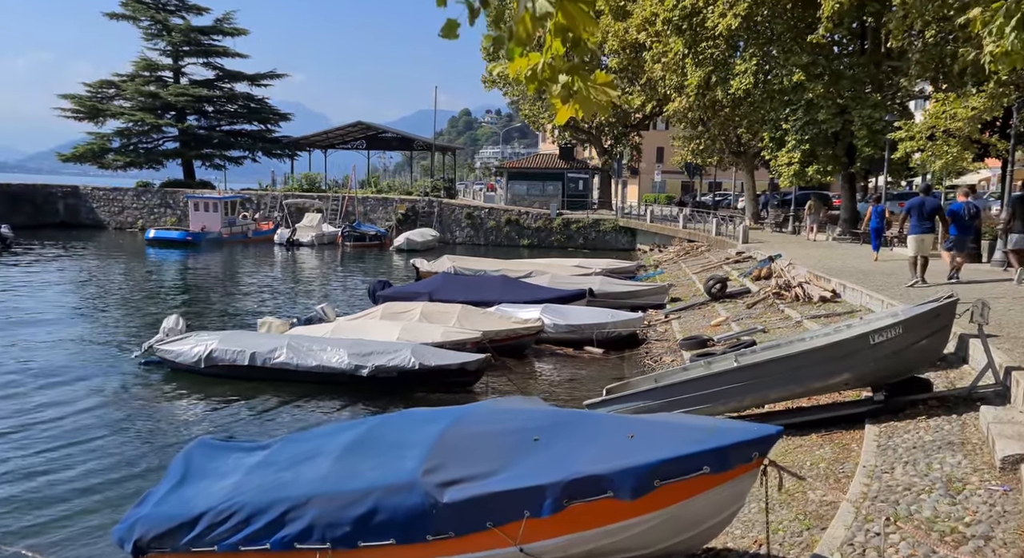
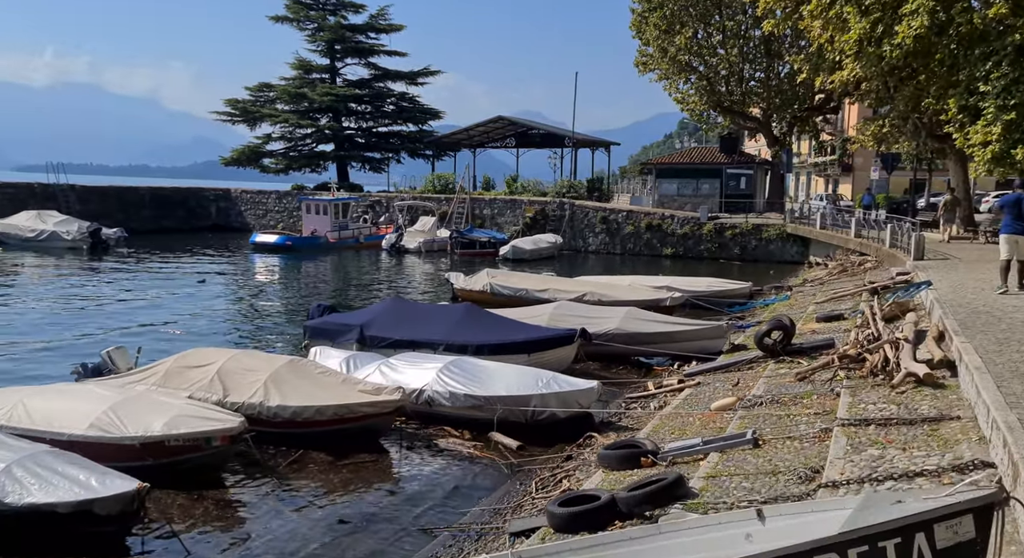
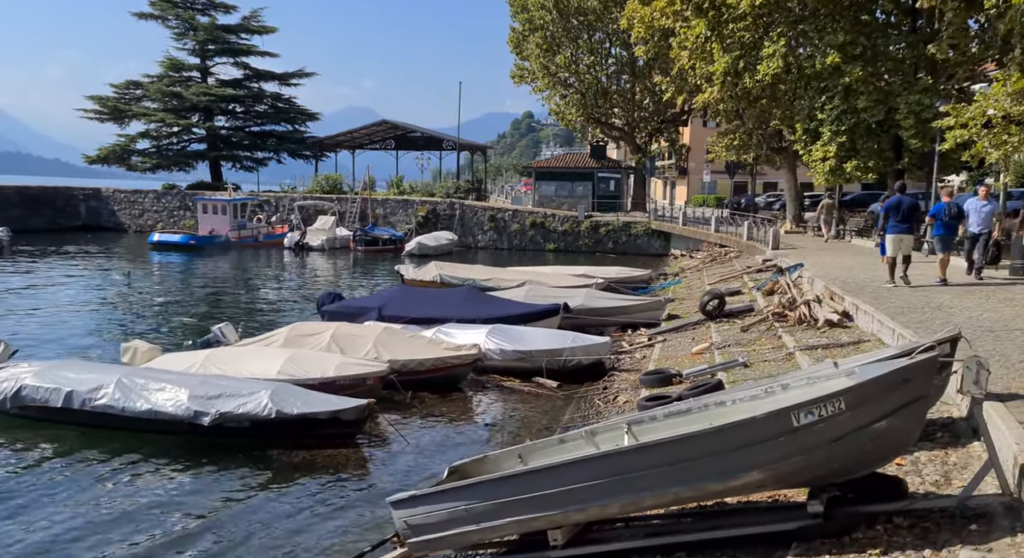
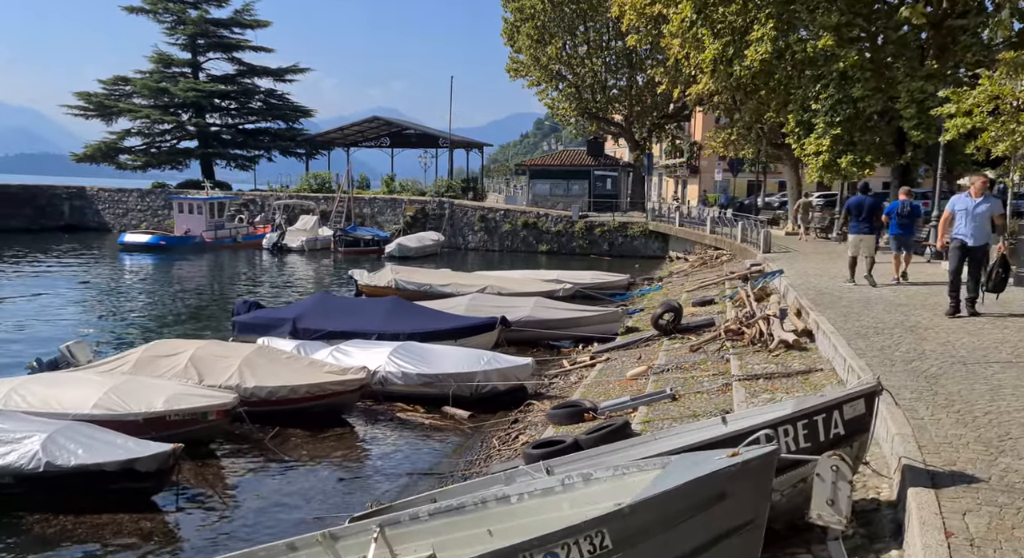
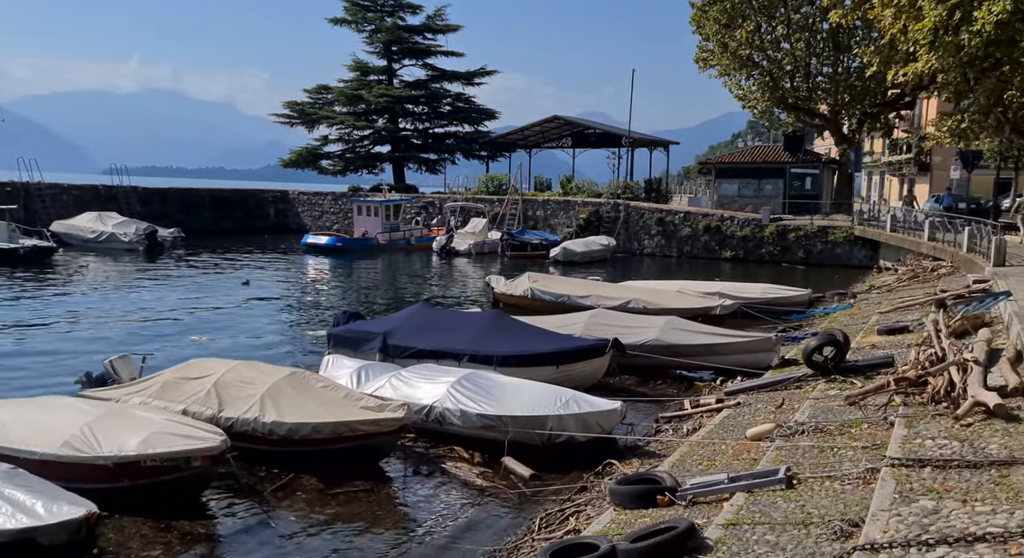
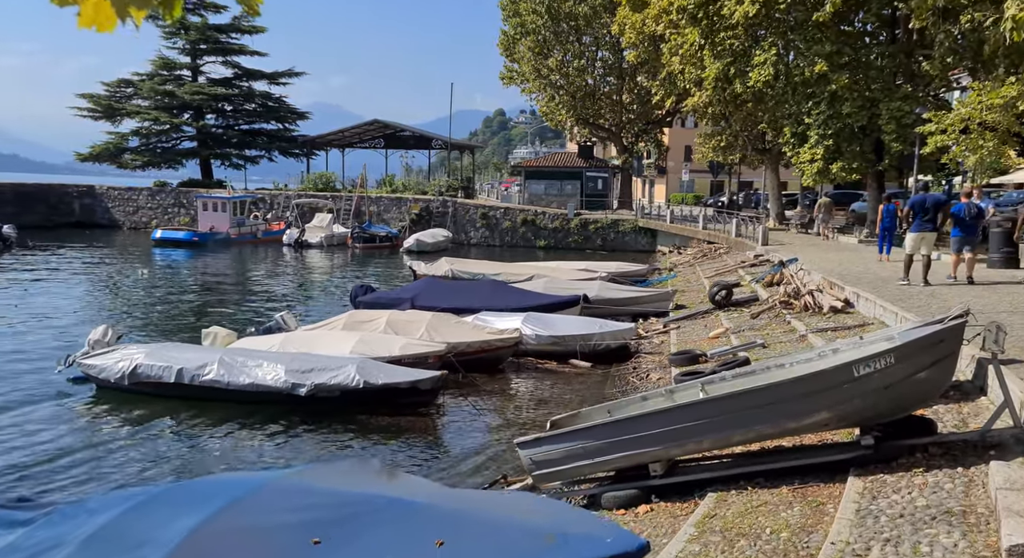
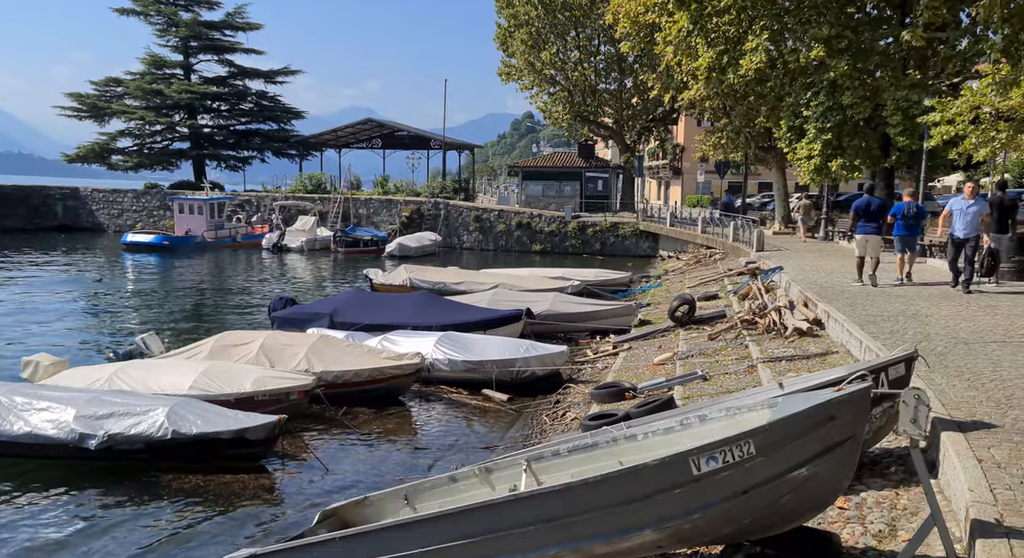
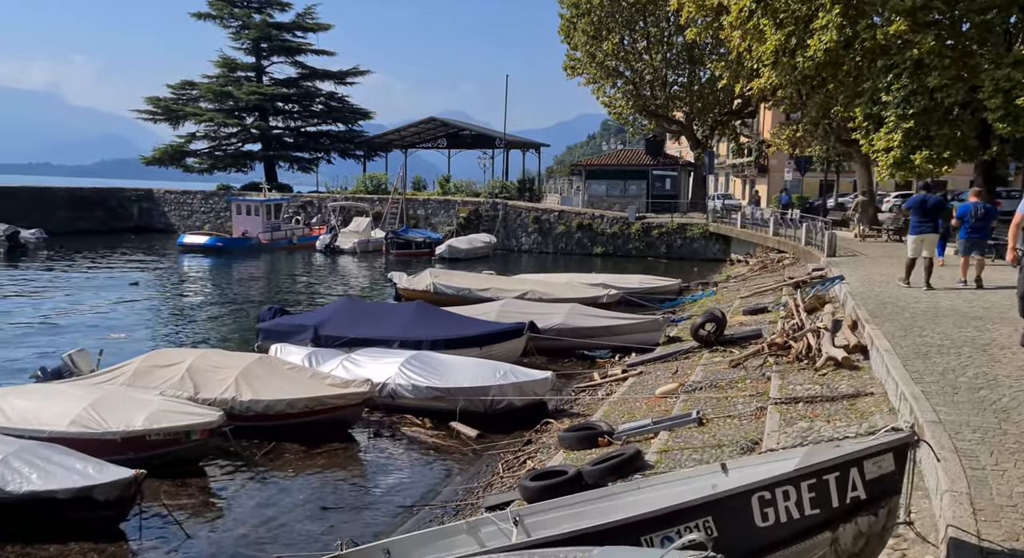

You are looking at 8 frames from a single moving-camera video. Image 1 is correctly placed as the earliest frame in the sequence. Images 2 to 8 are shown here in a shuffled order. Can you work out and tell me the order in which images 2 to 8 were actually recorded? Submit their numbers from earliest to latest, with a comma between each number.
6, 3, 7, 4, 8, 2, 5
